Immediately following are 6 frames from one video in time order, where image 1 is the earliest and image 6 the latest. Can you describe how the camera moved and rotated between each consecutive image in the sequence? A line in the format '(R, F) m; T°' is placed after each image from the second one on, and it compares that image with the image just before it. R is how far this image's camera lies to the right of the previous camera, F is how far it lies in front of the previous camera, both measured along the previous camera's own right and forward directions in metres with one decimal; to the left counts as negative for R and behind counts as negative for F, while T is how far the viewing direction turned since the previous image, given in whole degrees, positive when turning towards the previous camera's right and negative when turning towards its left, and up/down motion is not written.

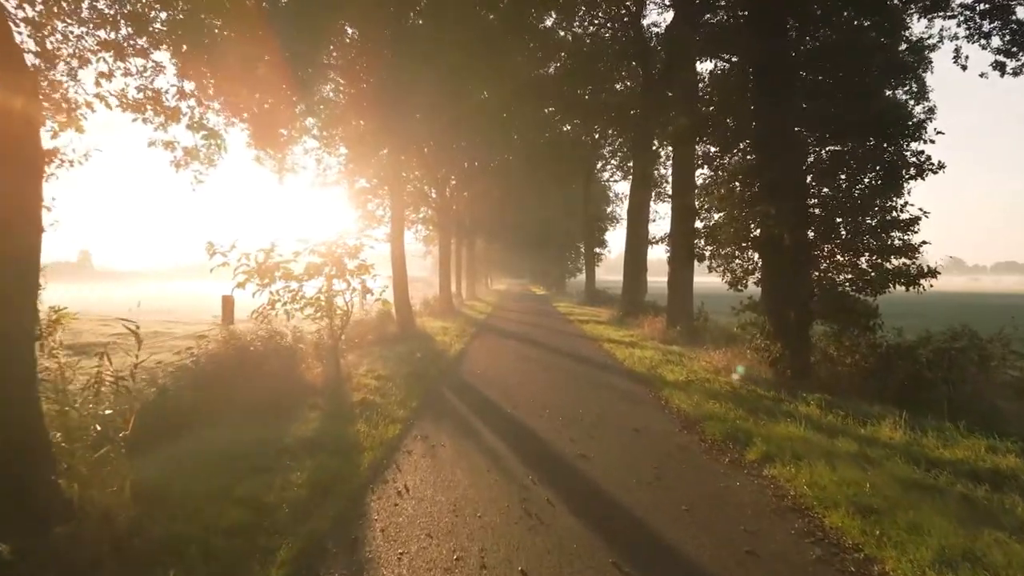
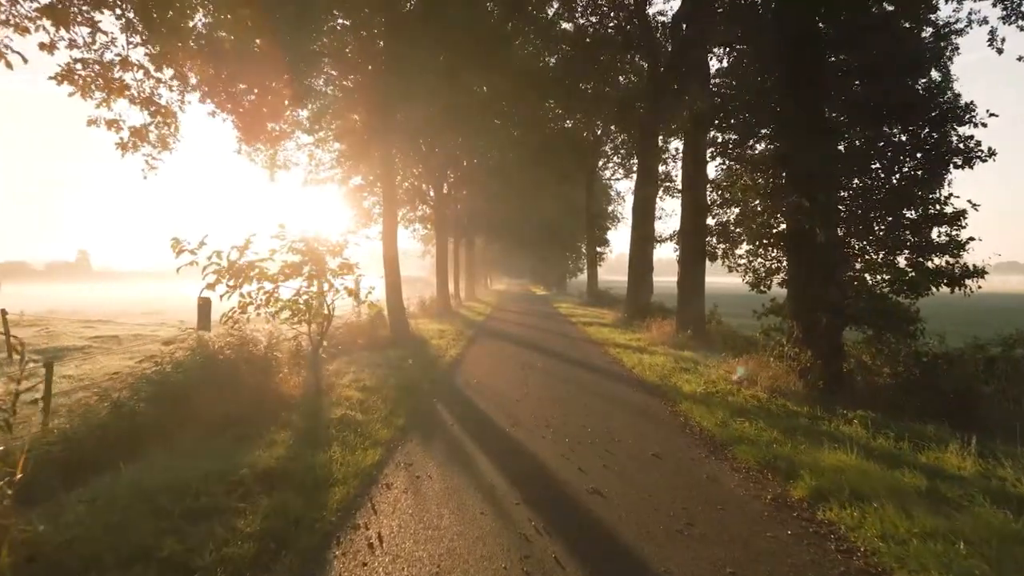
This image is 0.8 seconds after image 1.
(0.0, +1.1) m; 0°
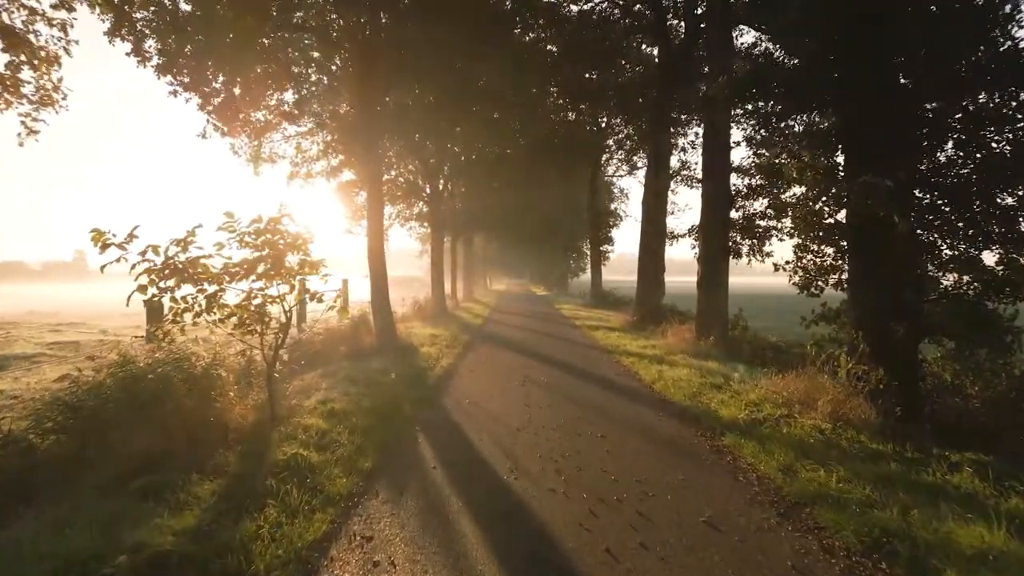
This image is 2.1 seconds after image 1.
(0.0, +1.9) m; 0°
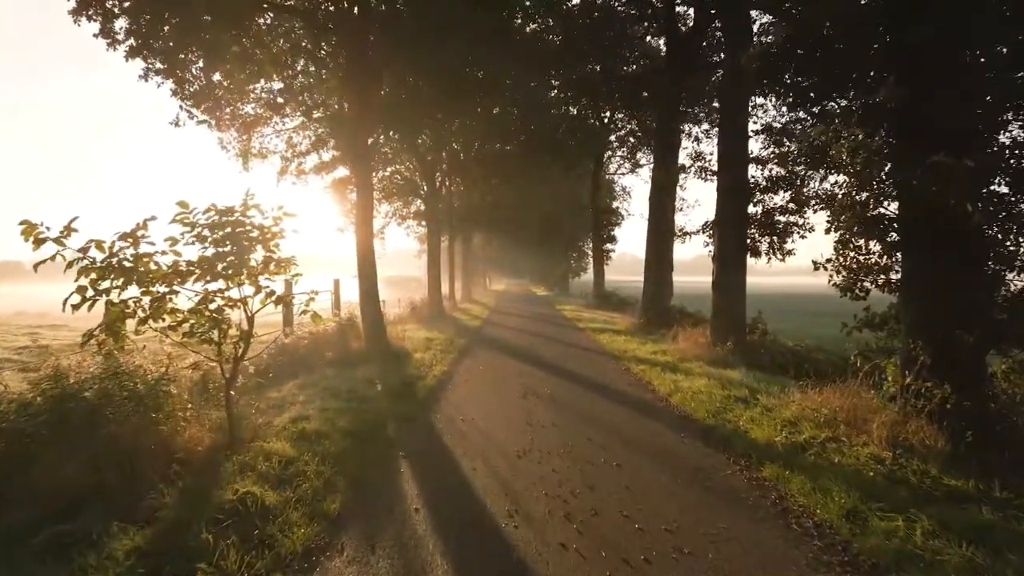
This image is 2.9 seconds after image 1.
(0.0, +1.2) m; 0°
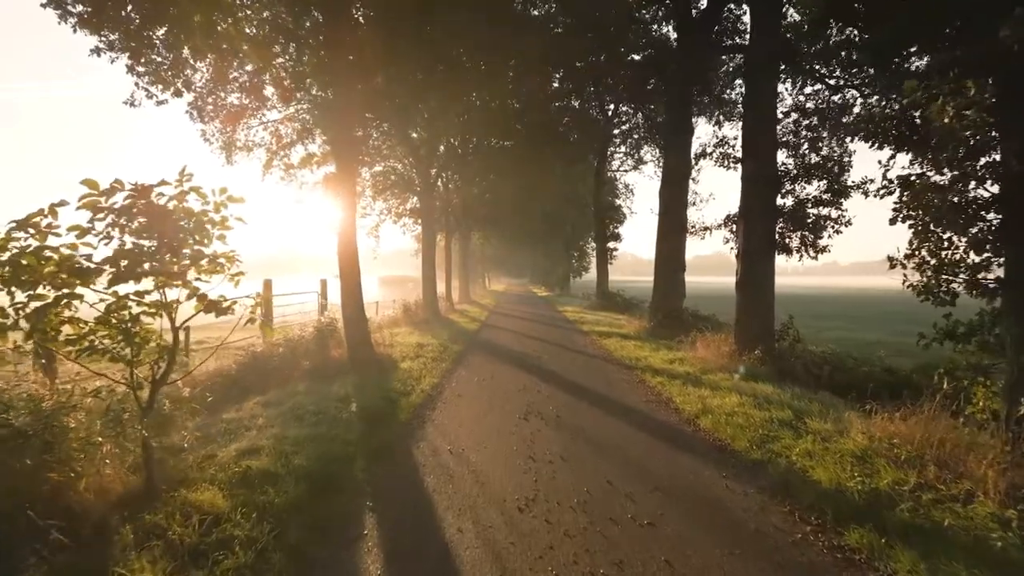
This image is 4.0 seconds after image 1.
(0.0, +1.6) m; 0°
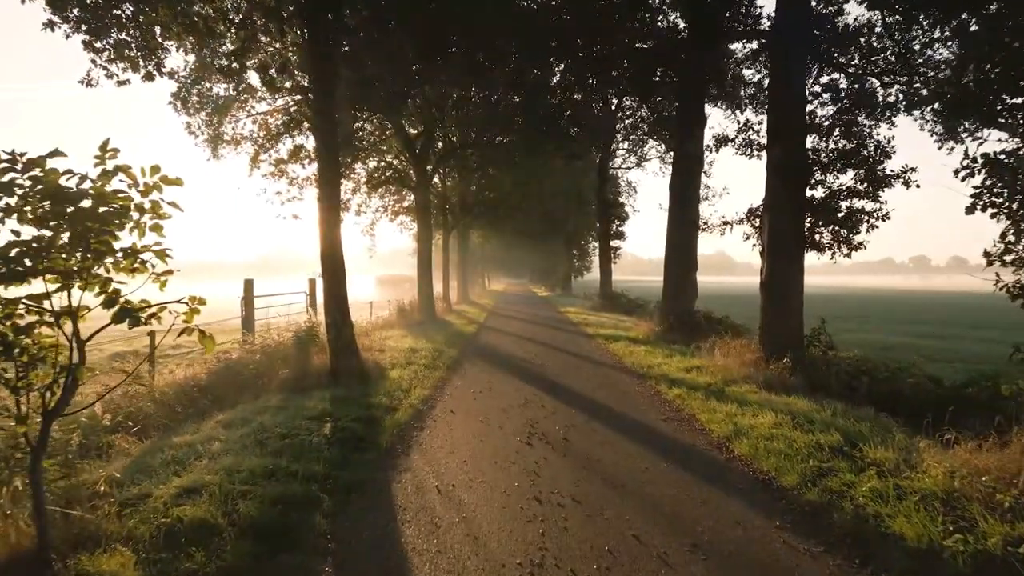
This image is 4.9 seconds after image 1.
(0.0, +1.3) m; 0°
